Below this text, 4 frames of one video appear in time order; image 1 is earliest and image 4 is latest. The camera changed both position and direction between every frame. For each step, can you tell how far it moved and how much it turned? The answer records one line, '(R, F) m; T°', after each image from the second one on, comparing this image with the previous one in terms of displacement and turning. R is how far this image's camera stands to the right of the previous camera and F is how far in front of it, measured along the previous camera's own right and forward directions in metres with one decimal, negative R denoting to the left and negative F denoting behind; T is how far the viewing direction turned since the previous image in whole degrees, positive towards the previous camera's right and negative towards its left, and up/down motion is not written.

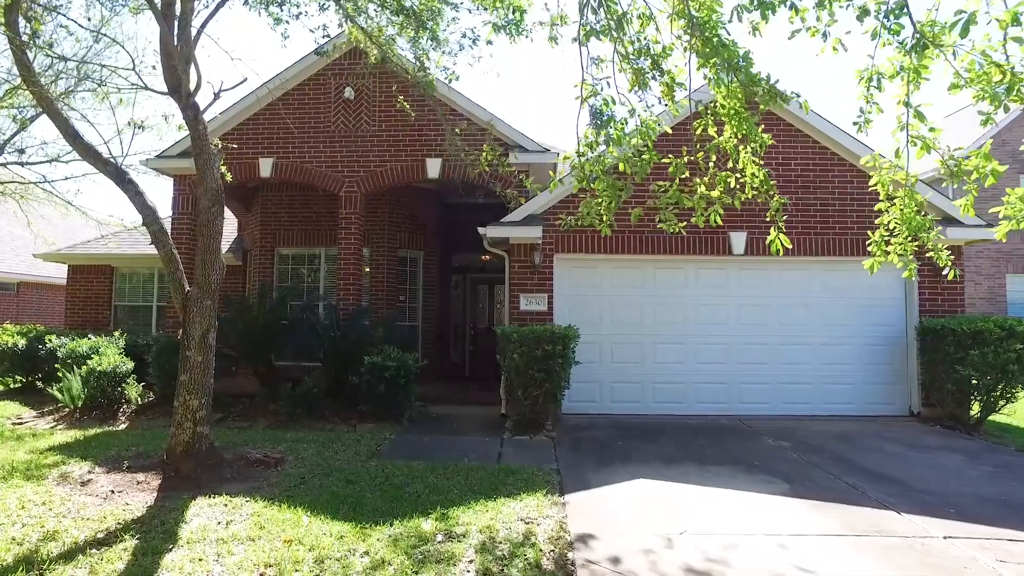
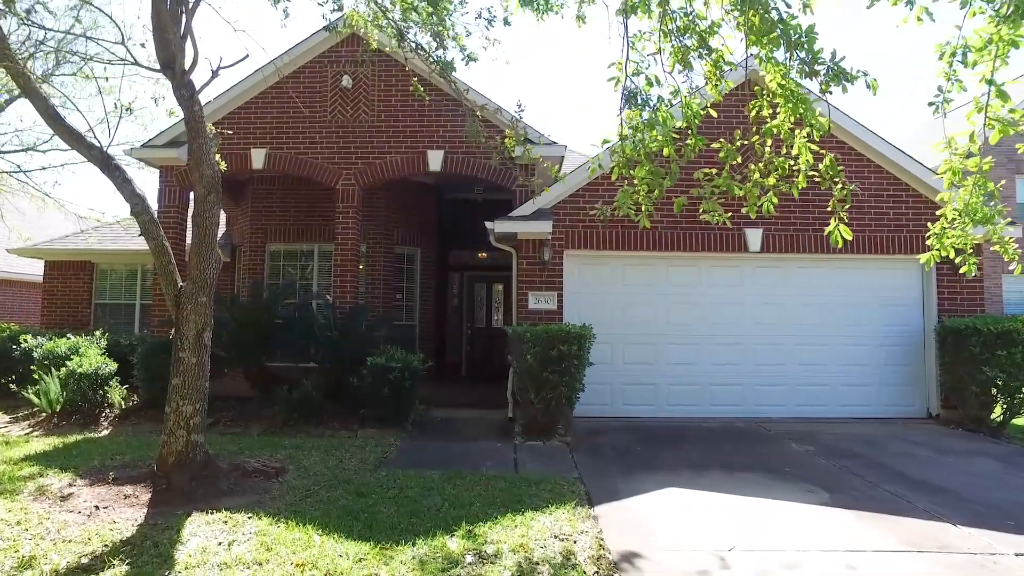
(-0.4, +0.4) m; +2°
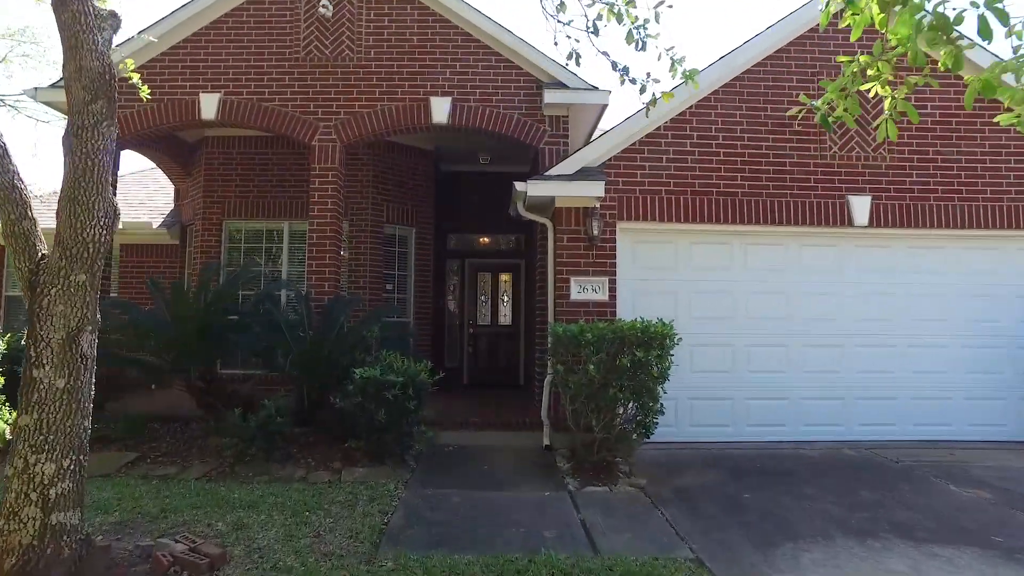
(-0.7, +2.4) m; +2°
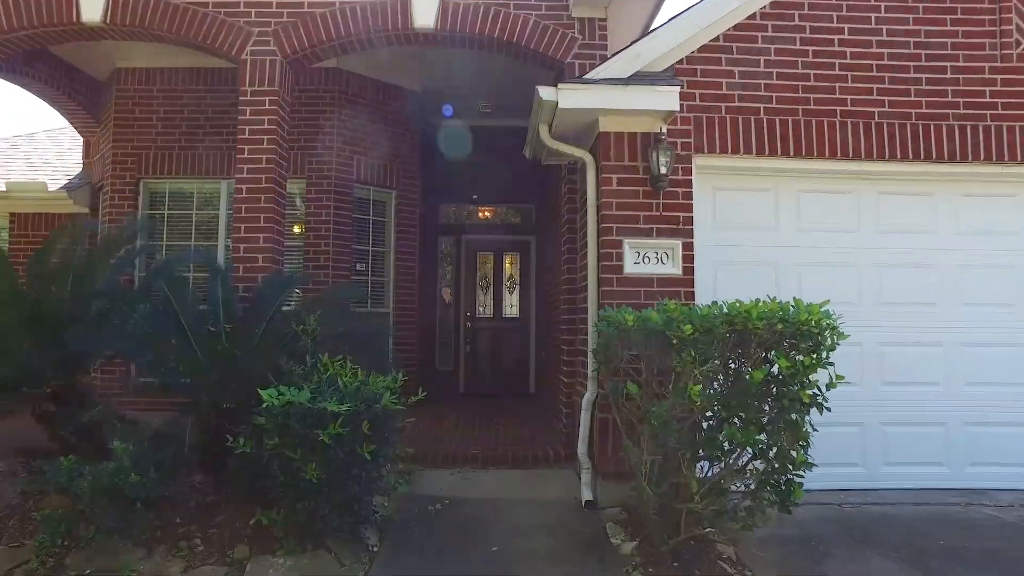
(-0.2, +2.5) m; 0°
